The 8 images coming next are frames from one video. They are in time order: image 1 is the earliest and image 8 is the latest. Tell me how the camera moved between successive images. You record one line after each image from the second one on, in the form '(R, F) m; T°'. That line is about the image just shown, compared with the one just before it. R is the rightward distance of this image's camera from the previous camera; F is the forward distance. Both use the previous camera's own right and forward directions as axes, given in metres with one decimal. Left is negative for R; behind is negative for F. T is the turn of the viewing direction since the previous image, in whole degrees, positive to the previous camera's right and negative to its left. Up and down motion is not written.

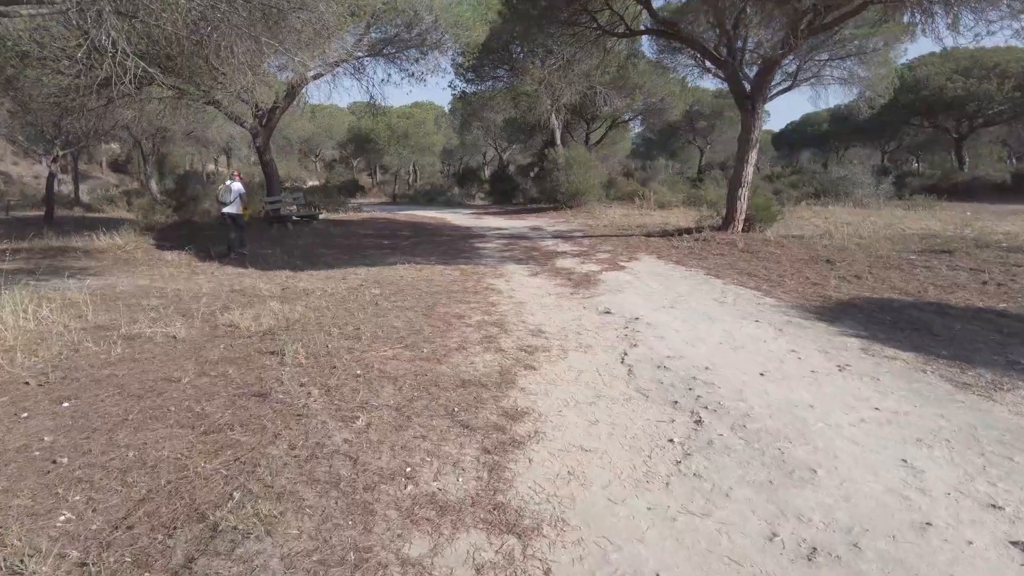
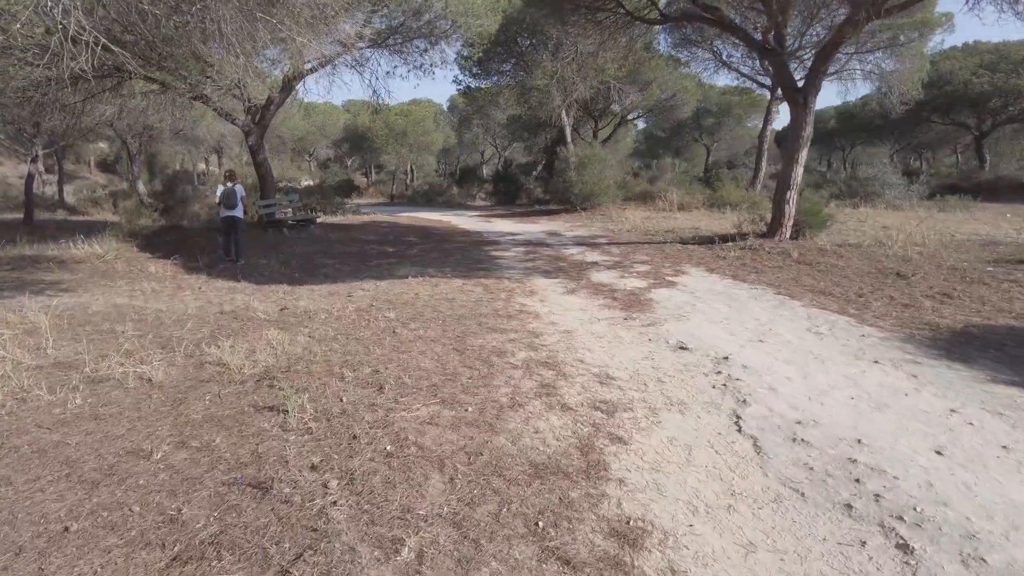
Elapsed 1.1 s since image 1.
(-0.4, +1.0) m; +1°
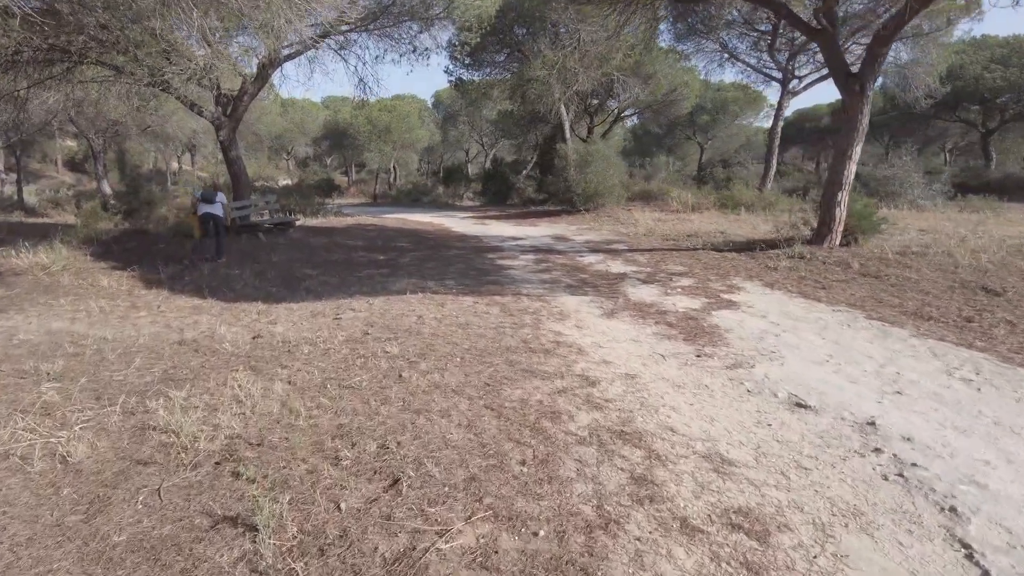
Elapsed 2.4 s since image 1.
(-0.4, +1.2) m; +2°
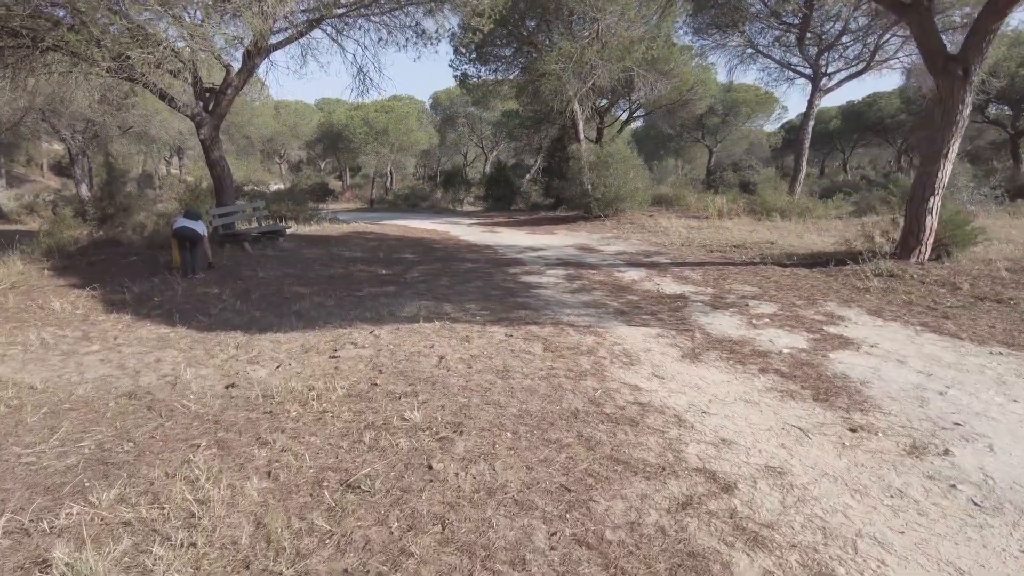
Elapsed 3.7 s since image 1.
(-0.4, +1.3) m; +1°
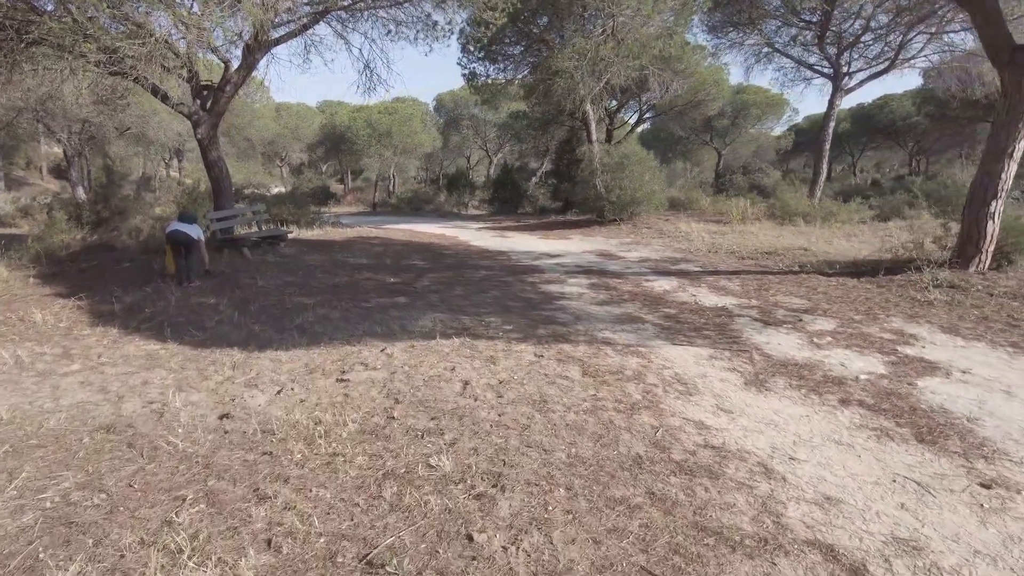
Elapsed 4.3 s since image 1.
(-0.2, +0.6) m; 0°
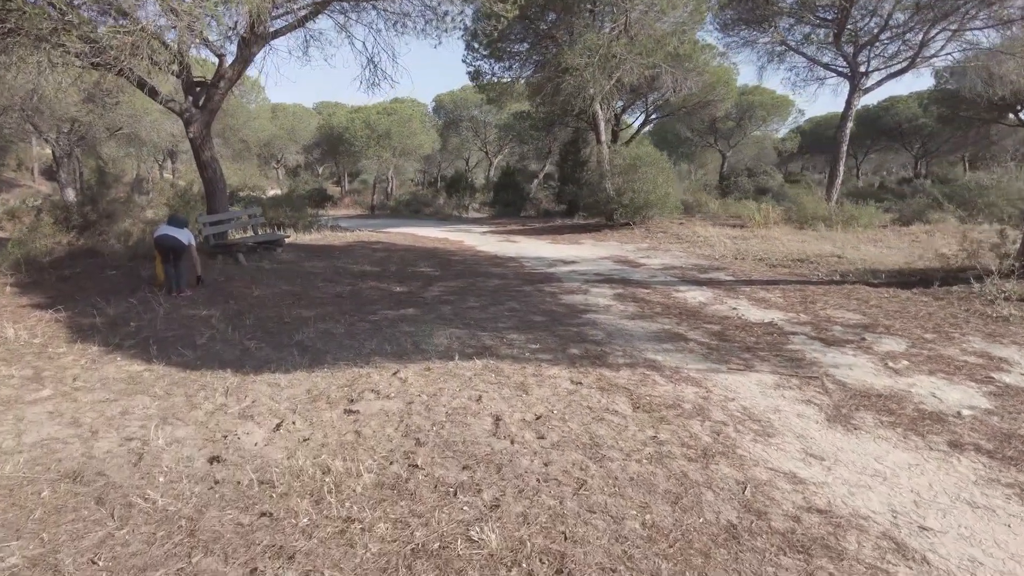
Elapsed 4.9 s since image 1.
(-0.2, +0.6) m; 0°
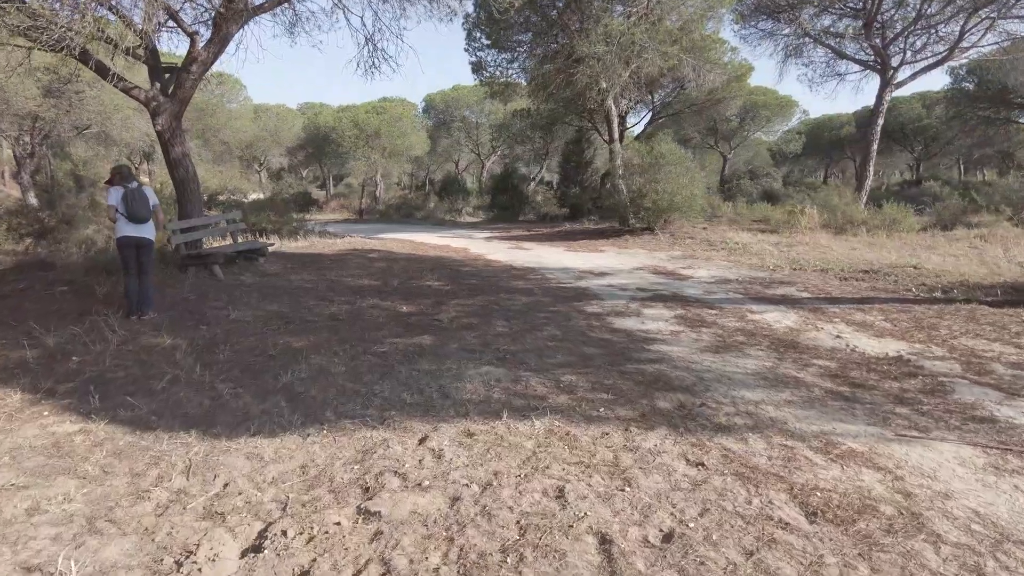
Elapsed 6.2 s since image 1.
(-0.4, +1.2) m; +1°
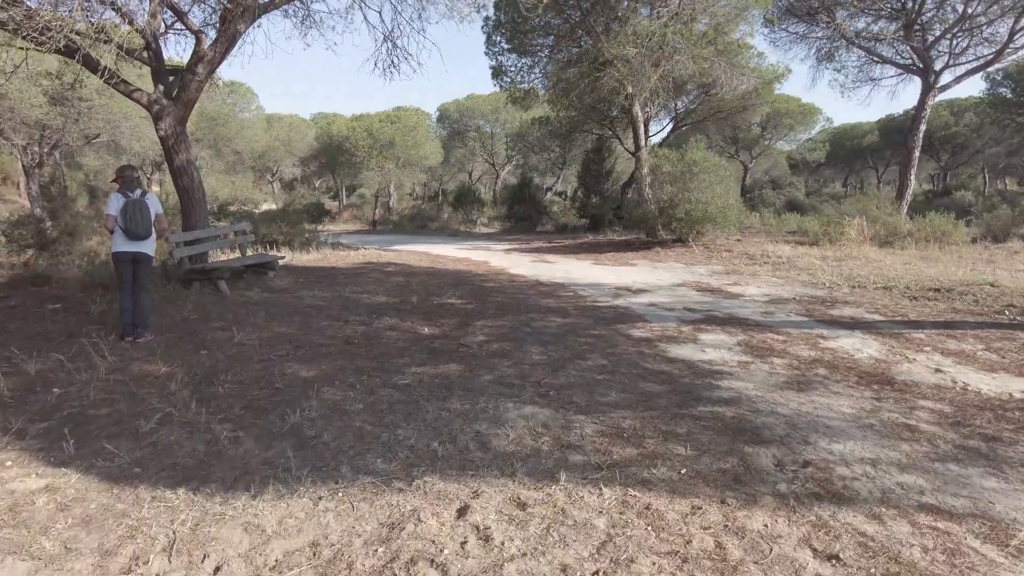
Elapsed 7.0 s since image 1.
(-0.2, +0.6) m; -1°
